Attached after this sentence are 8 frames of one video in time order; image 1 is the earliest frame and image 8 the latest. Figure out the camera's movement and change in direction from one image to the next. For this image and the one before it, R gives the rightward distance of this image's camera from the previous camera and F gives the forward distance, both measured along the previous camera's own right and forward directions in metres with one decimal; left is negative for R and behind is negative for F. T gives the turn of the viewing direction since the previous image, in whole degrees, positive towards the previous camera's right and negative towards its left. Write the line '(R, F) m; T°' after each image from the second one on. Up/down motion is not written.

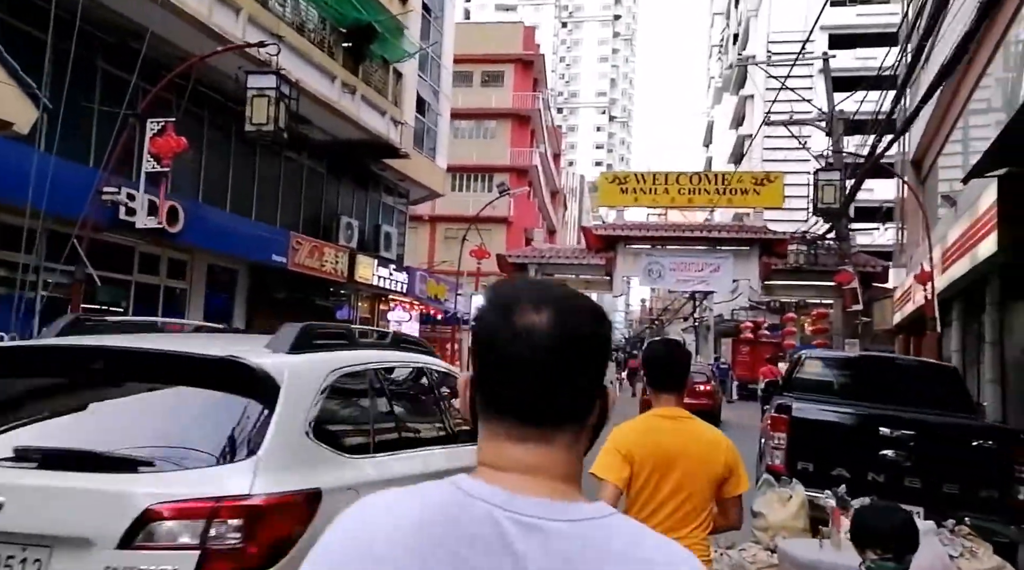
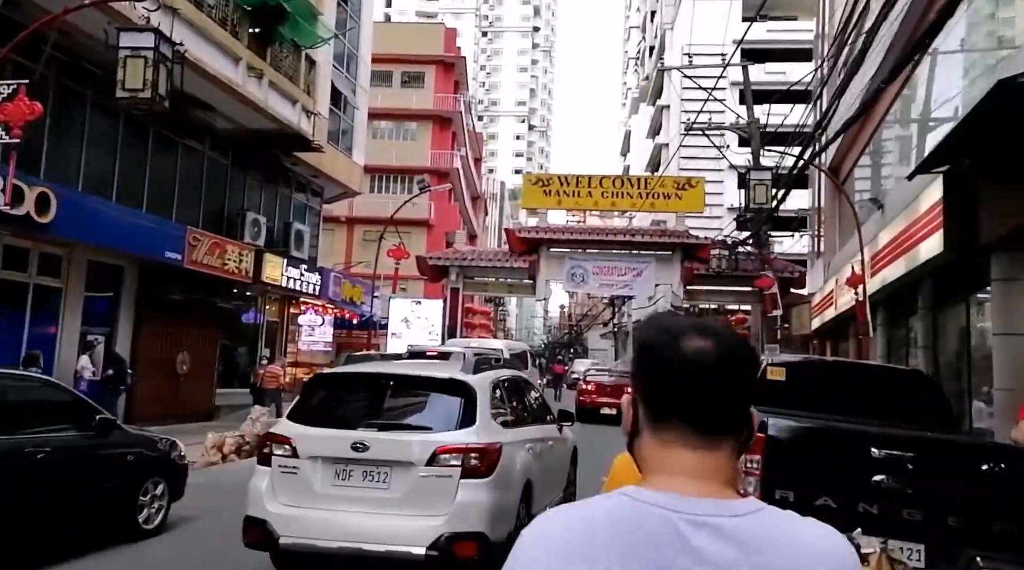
(0.0, +1.1) m; +6°
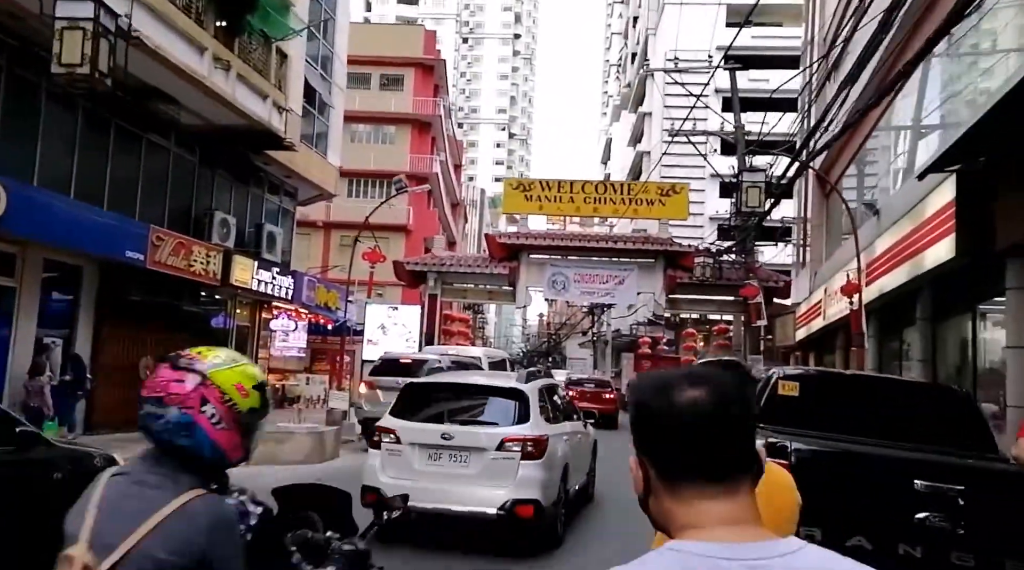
(0.0, +0.7) m; +2°
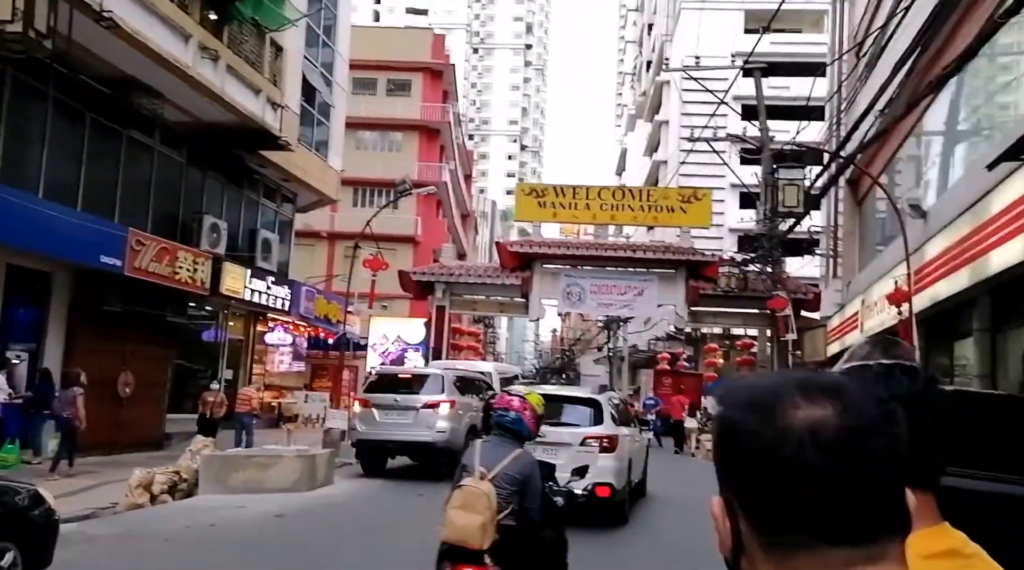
(0.0, +1.6) m; -1°
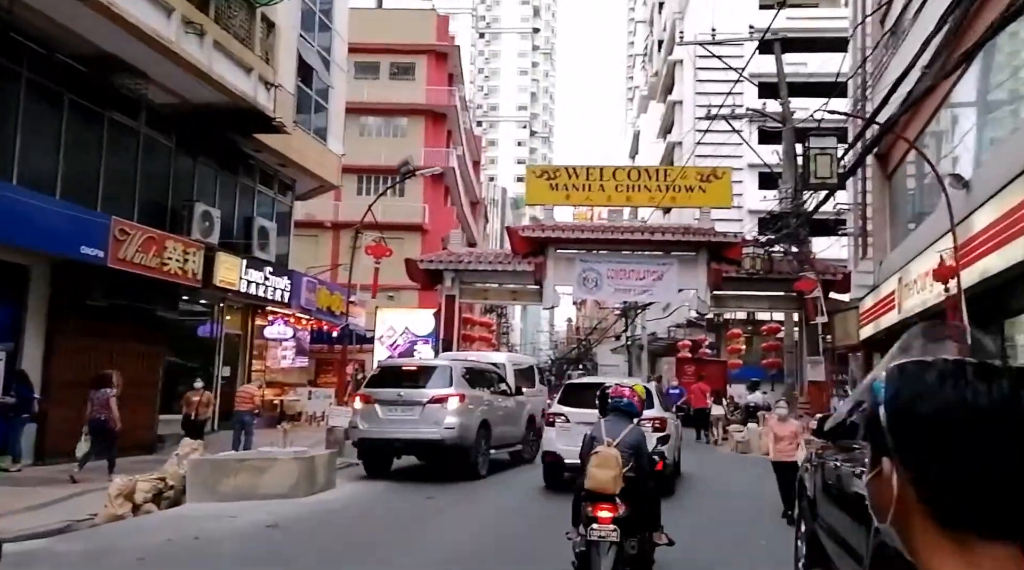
(0.0, +1.2) m; -1°
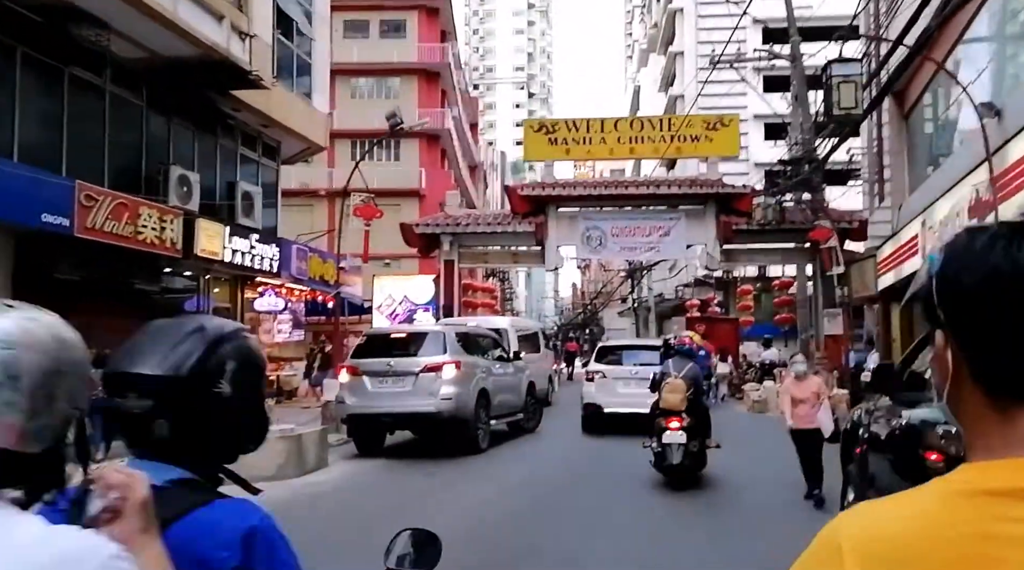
(+0.1, +1.0) m; 0°
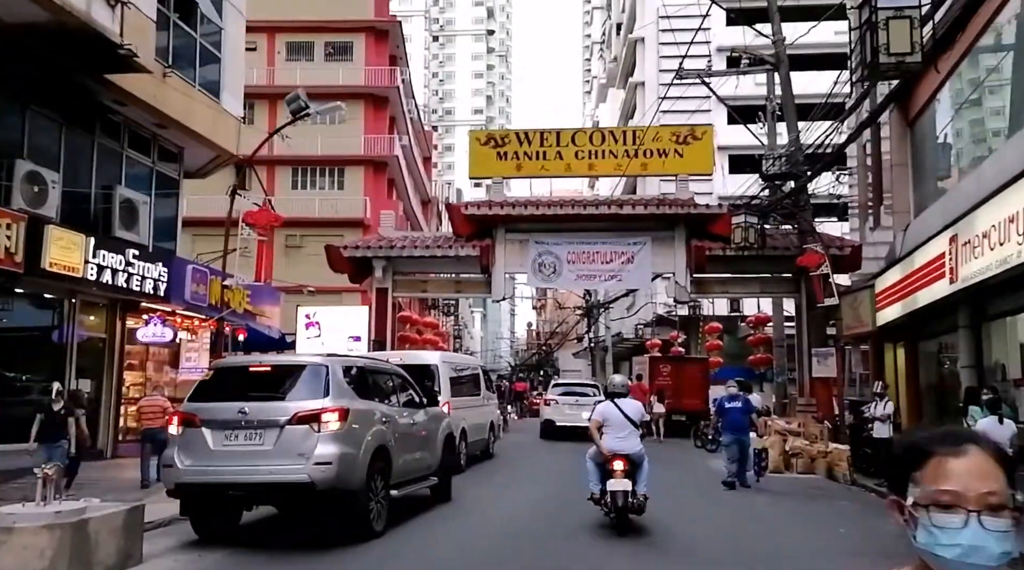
(+0.5, +3.1) m; +3°
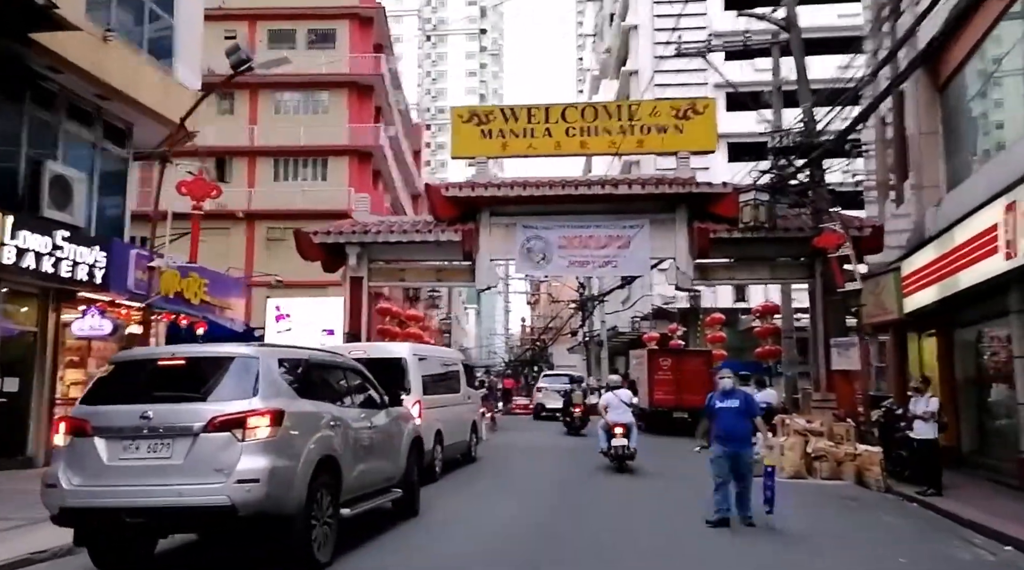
(+0.2, +1.6) m; +1°
